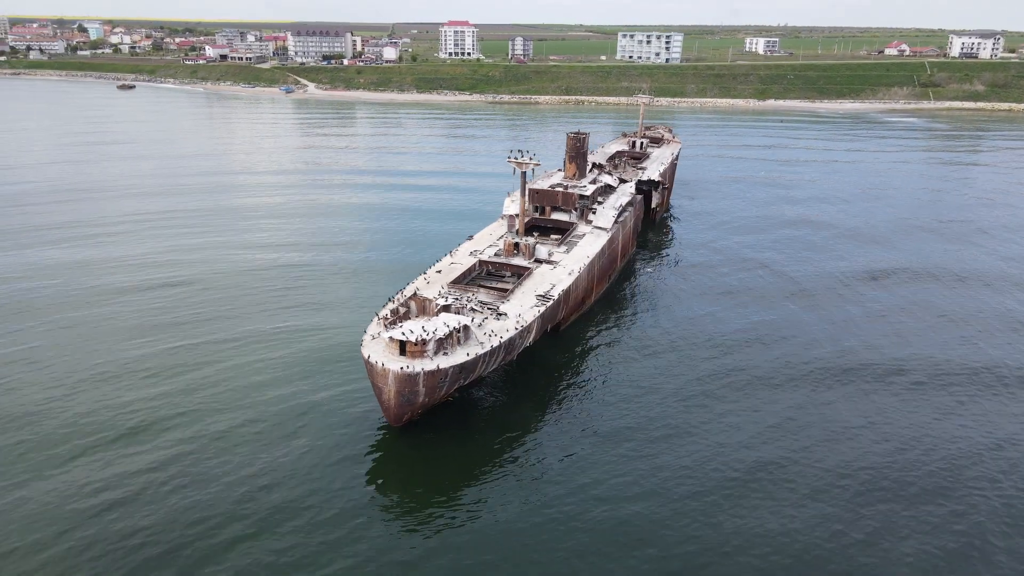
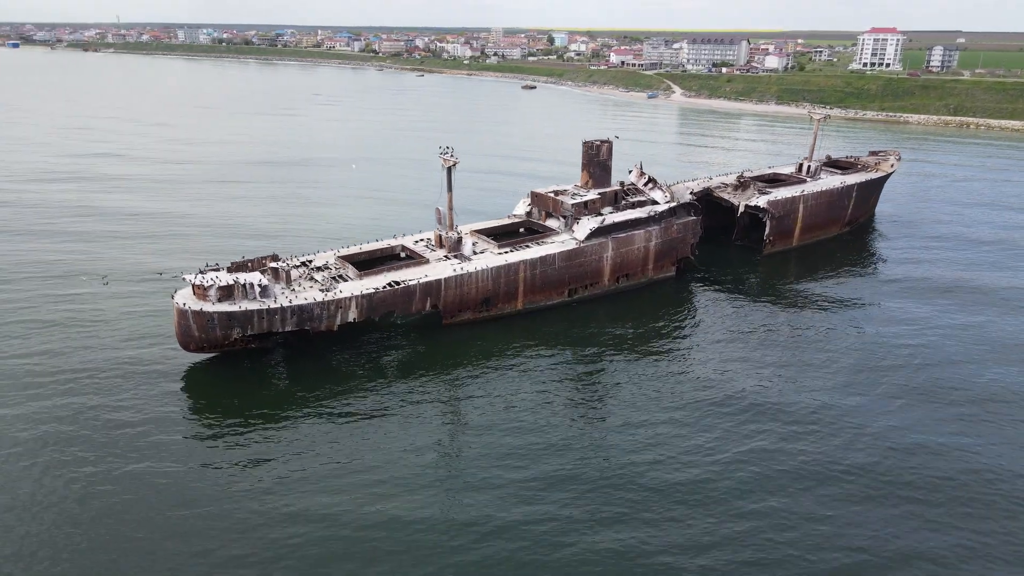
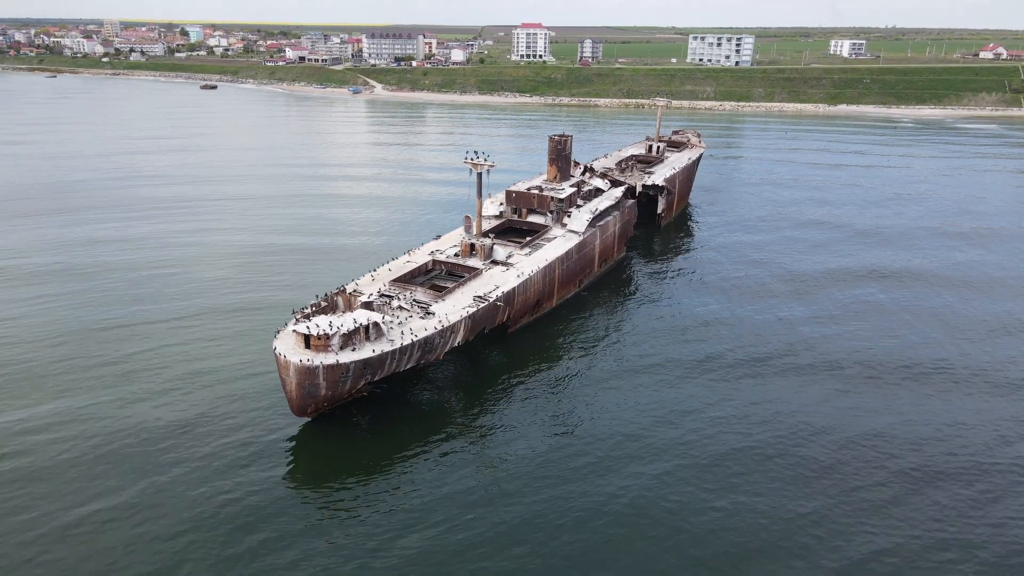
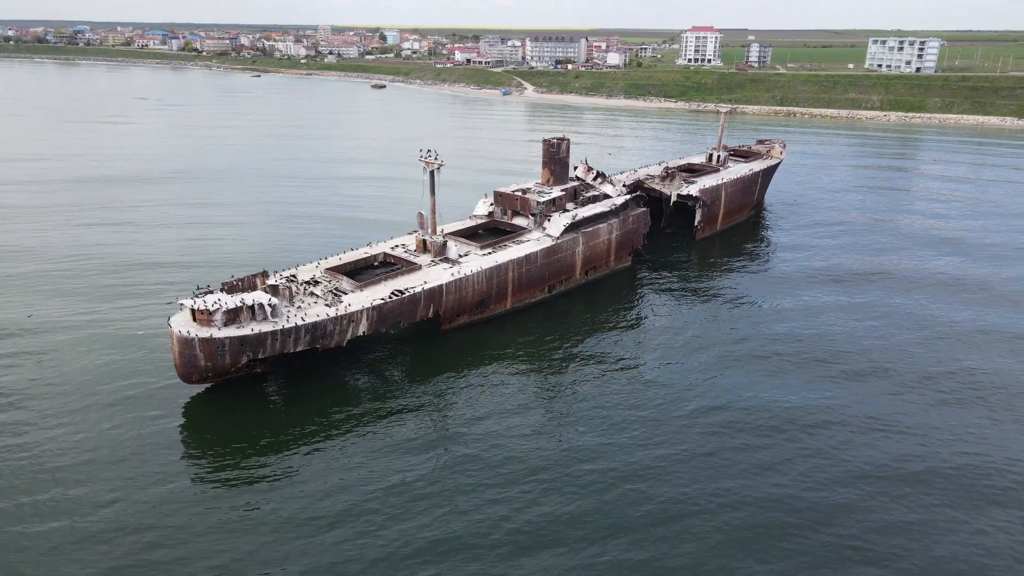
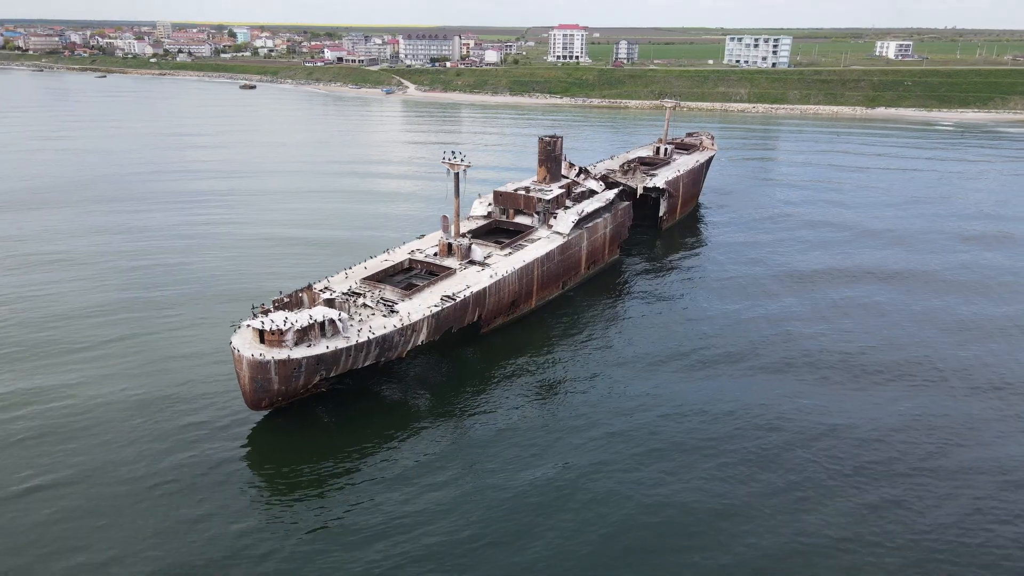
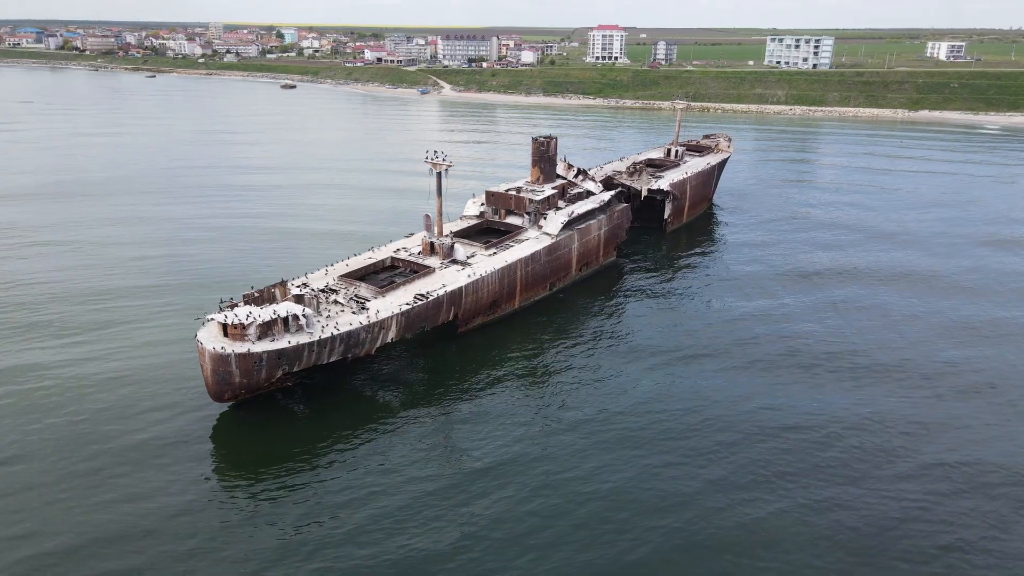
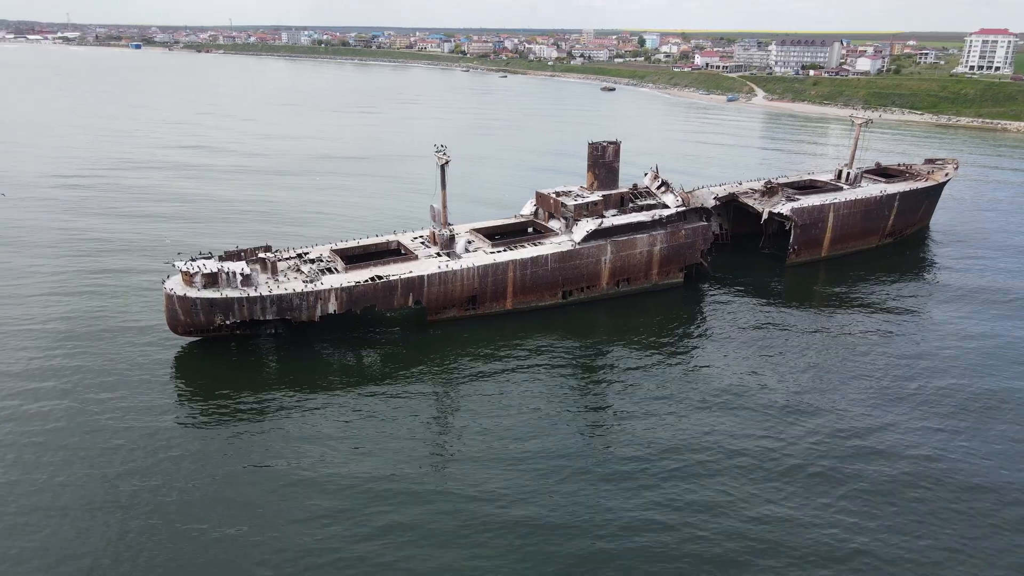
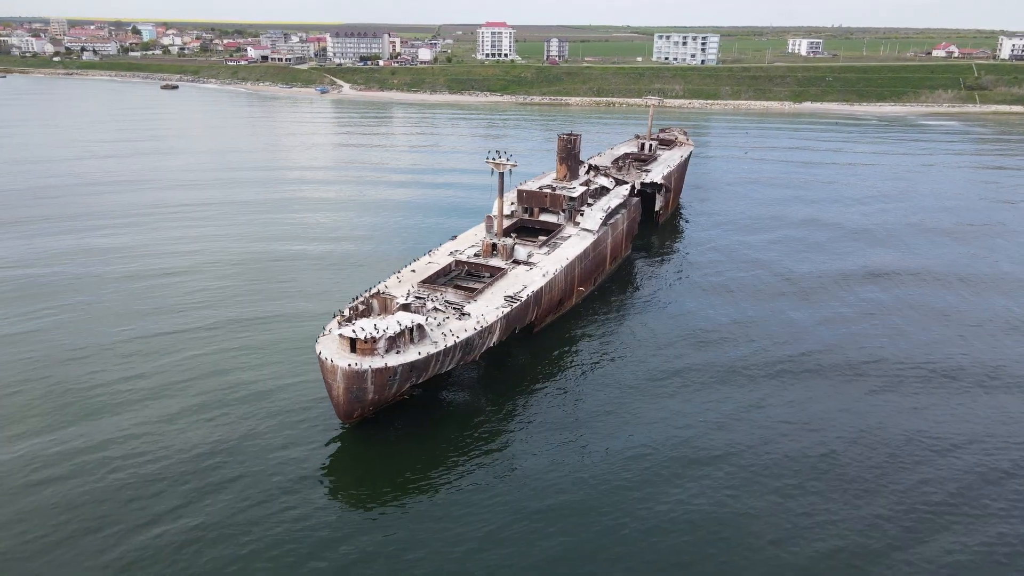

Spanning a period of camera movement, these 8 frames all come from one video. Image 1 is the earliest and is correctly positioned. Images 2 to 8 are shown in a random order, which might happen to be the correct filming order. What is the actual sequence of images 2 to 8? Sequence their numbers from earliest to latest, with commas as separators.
8, 3, 5, 6, 4, 2, 7
